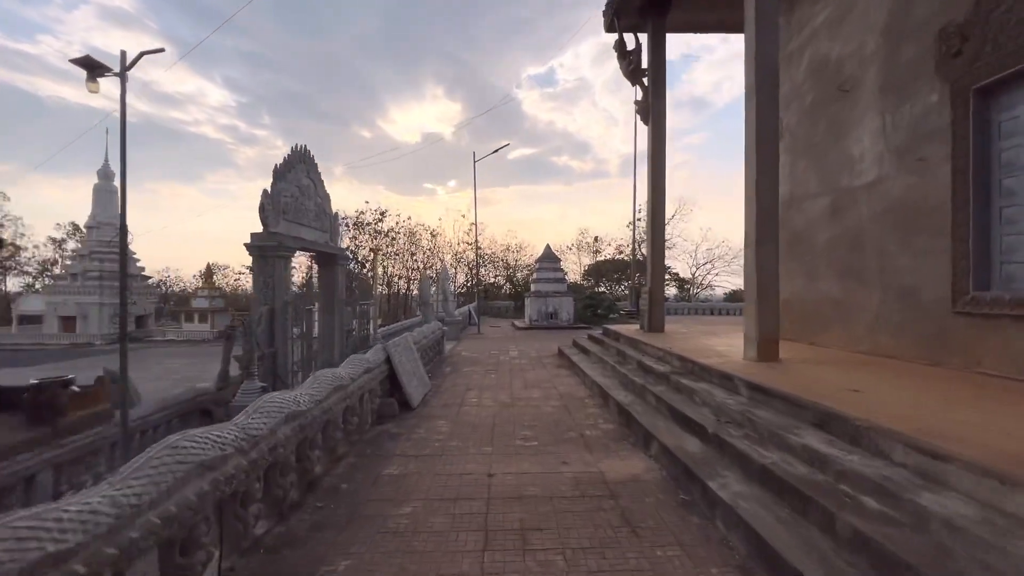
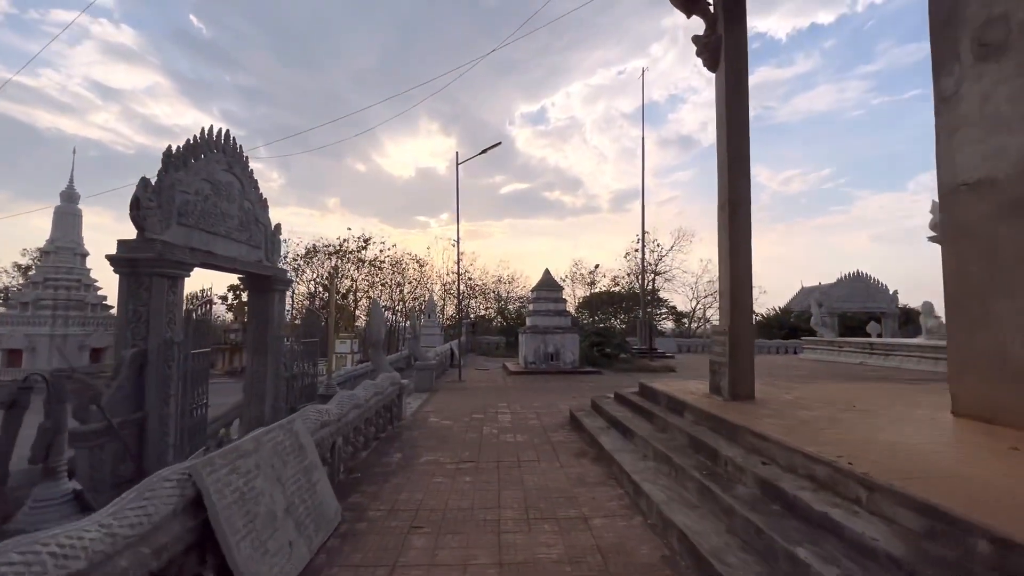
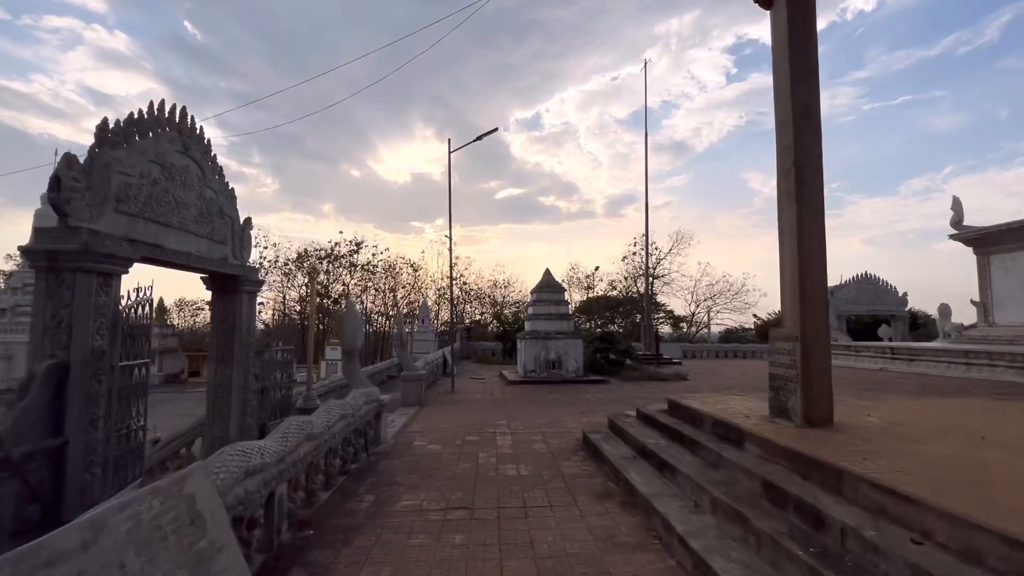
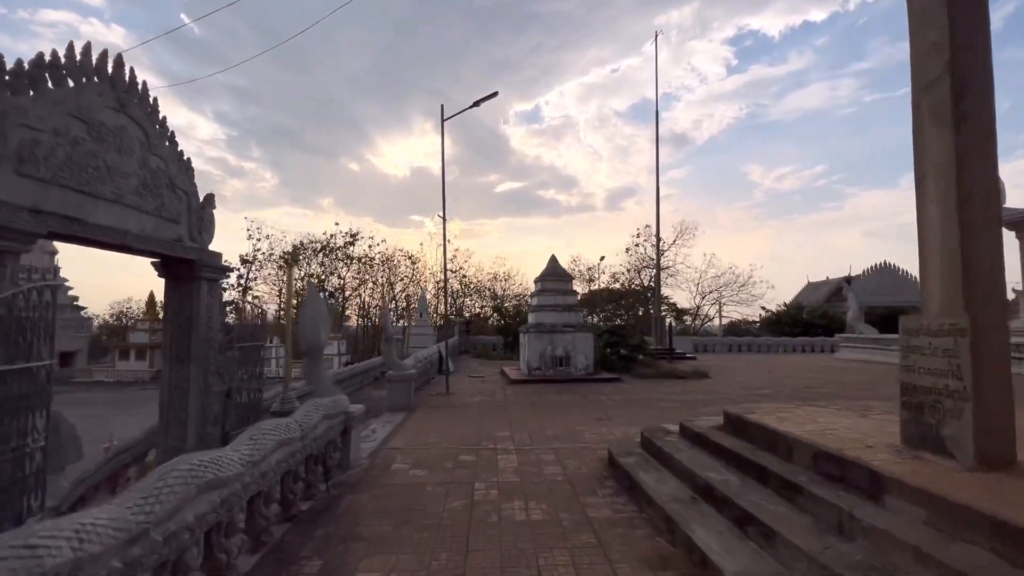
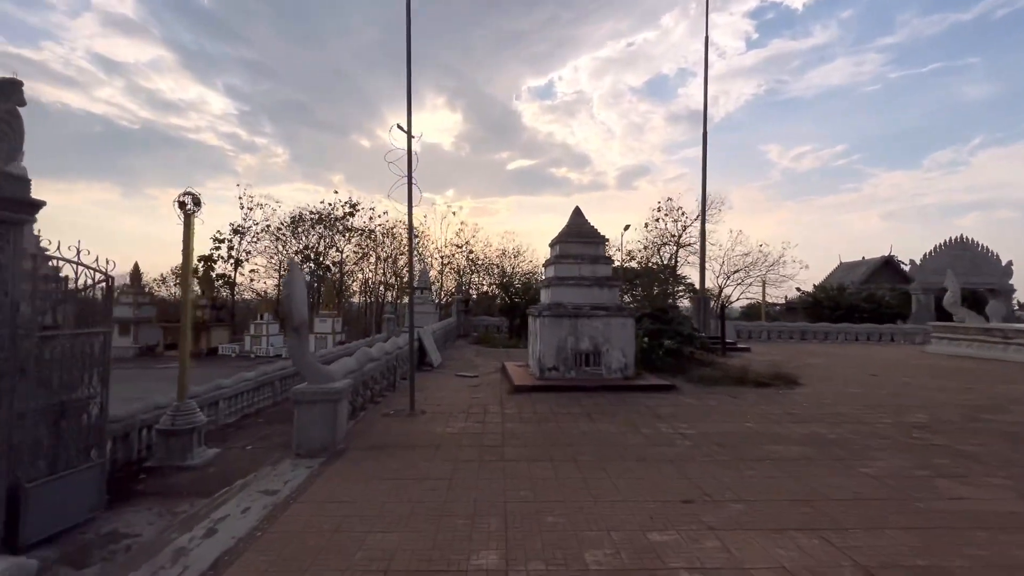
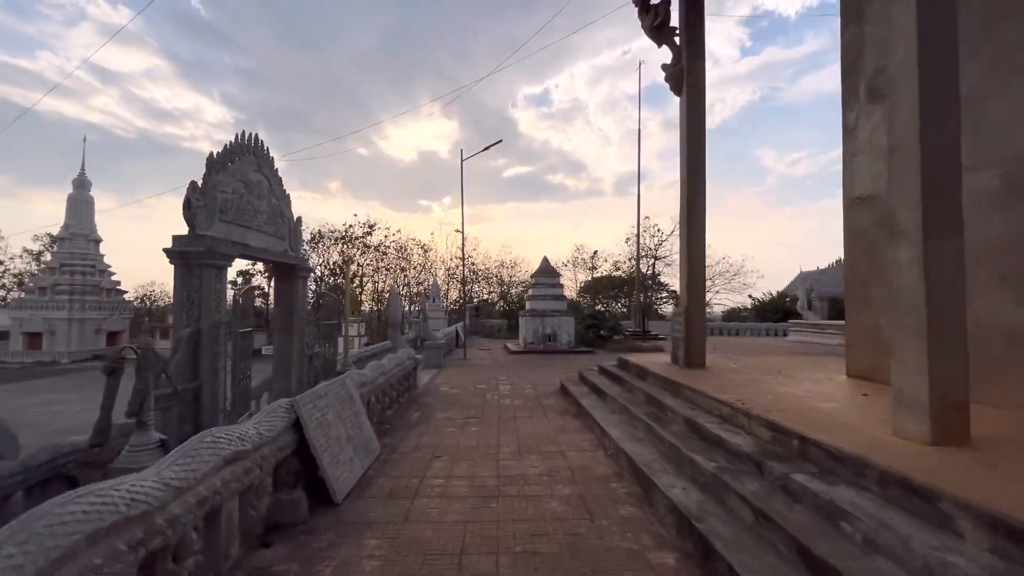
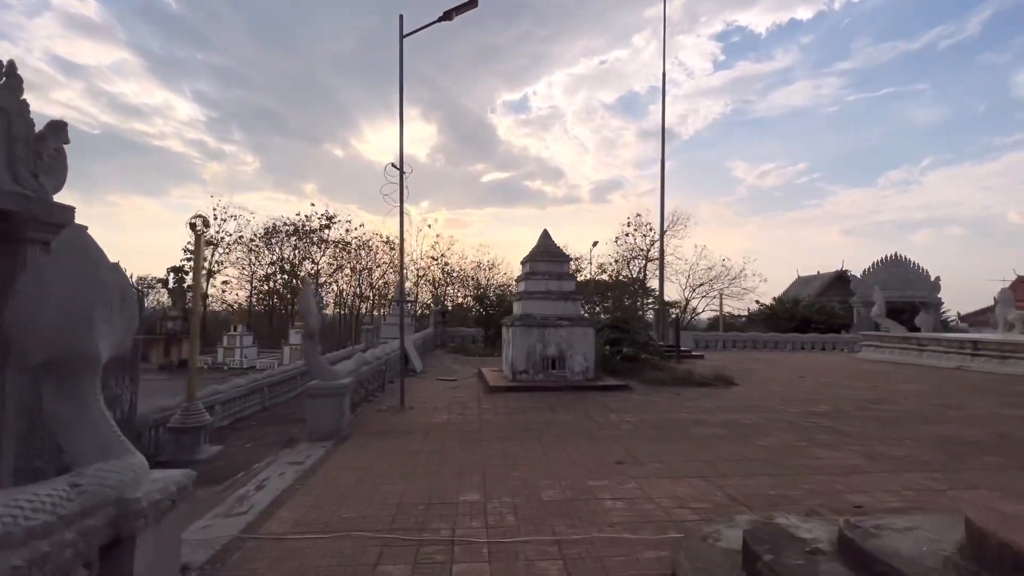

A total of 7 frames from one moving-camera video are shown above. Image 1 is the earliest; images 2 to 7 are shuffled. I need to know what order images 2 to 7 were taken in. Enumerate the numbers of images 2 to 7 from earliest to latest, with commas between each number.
6, 2, 3, 4, 7, 5
